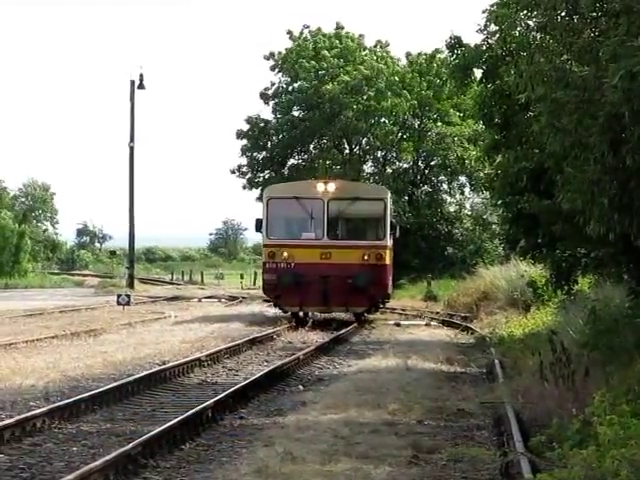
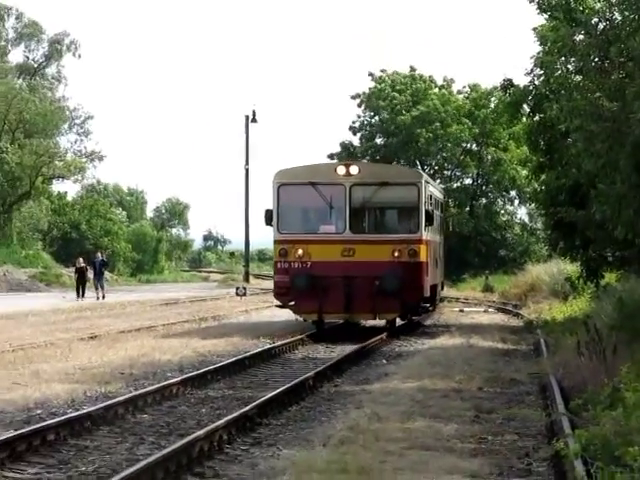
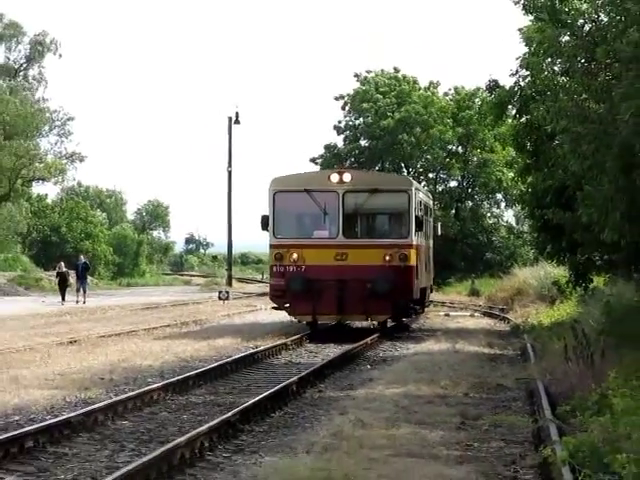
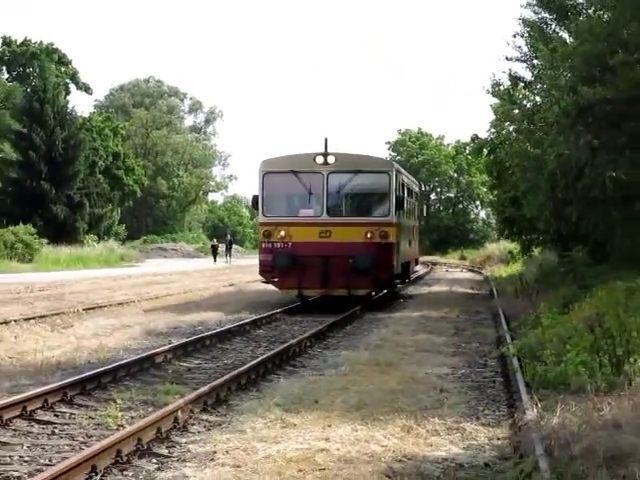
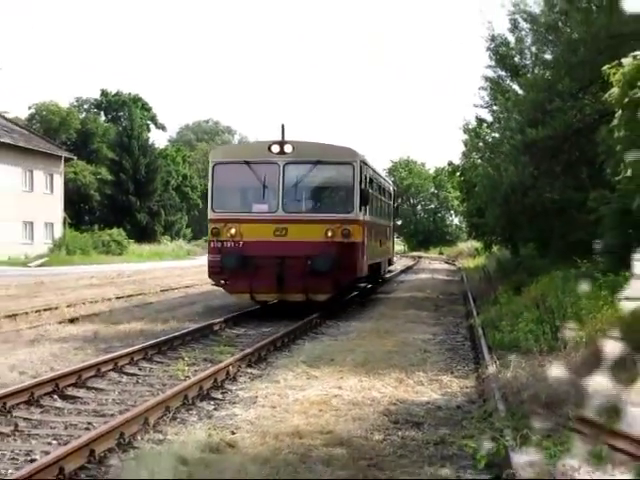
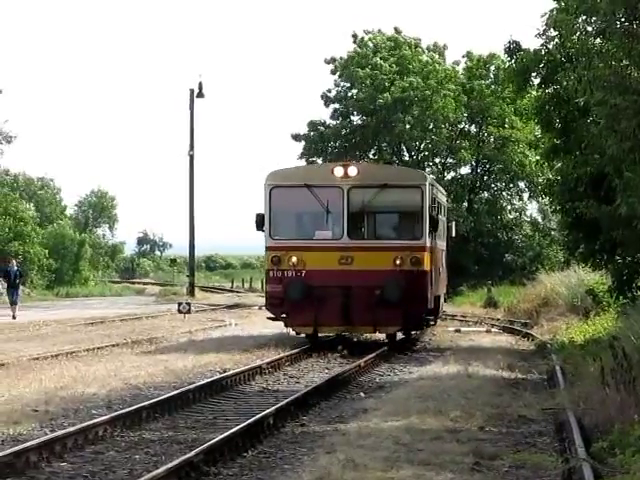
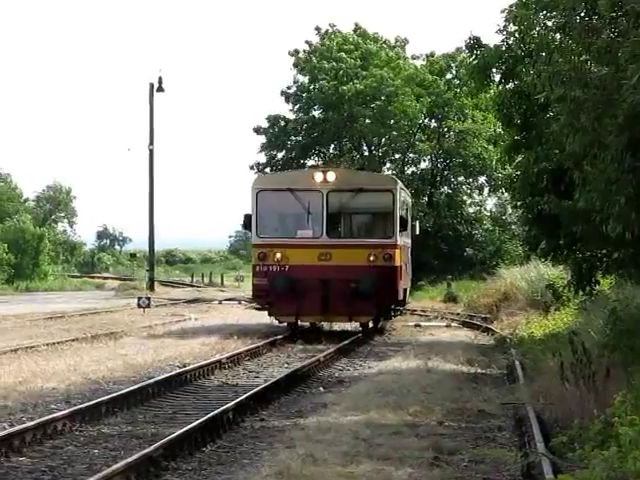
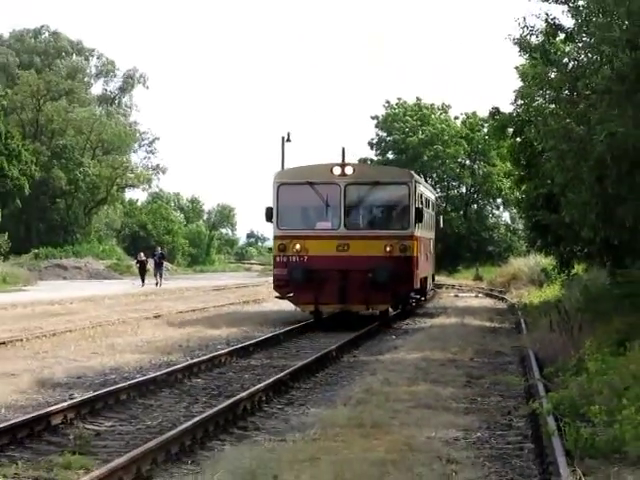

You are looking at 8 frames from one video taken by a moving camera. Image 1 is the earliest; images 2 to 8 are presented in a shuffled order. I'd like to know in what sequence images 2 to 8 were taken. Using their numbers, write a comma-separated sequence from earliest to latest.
7, 6, 3, 2, 8, 4, 5
